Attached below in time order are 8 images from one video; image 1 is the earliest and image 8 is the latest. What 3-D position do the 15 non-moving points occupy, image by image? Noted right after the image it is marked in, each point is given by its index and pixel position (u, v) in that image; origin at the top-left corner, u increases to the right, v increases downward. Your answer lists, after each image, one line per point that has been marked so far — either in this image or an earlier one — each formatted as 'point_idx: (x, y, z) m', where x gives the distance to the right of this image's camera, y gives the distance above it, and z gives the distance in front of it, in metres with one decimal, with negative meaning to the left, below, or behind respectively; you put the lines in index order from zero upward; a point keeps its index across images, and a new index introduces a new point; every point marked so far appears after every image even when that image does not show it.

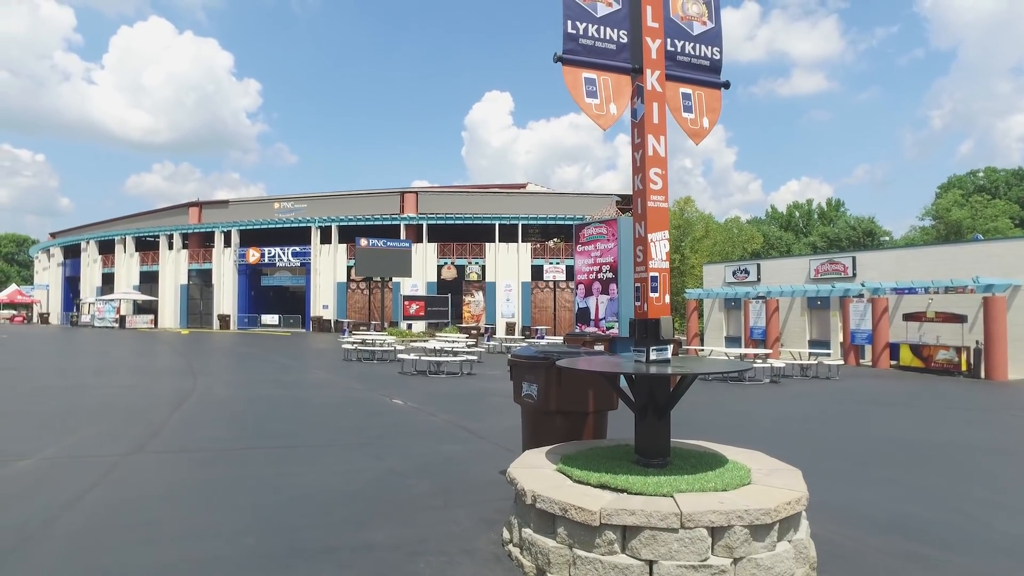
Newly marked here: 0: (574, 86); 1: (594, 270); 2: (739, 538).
0: (+0.7, +2.6, +7.2) m
1: (+2.2, +0.6, +16.3) m
2: (+1.9, -2.1, +4.9) m
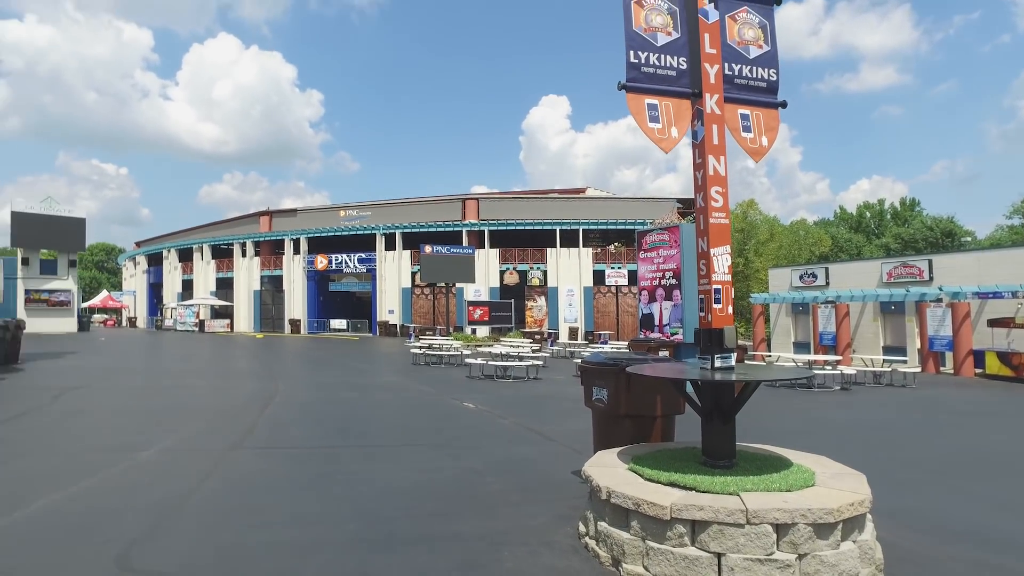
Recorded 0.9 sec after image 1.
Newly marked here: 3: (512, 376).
0: (+1.7, +2.4, +8.0) m
1: (+4.1, +0.3, +16.8) m
2: (+2.7, -2.3, +5.4) m
3: (0.0, -2.1, +14.7) m
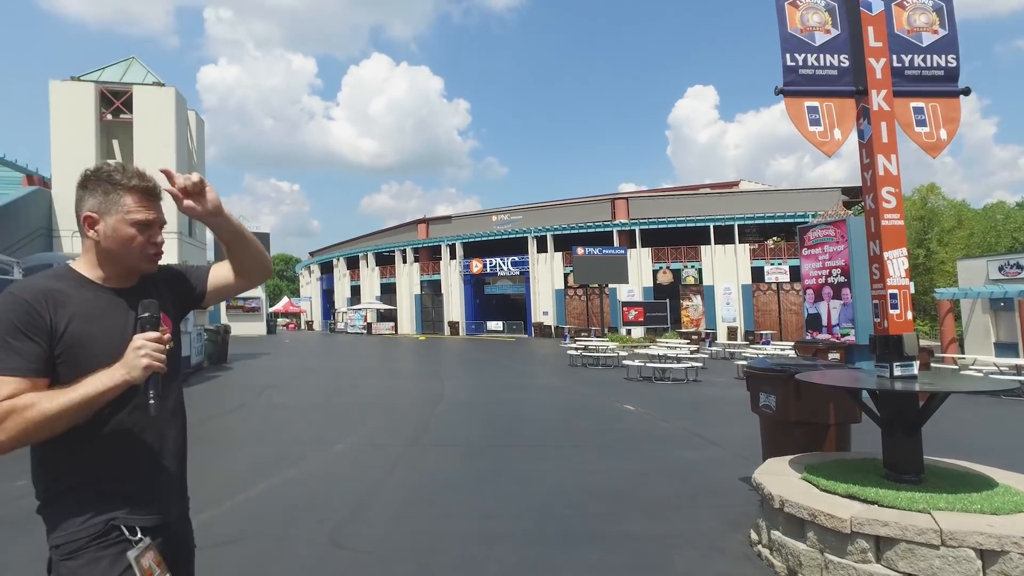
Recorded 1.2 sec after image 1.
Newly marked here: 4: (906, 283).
0: (+3.8, +2.3, +7.8) m
1: (+8.5, +0.4, +15.8) m
2: (+4.3, -2.4, +5.1) m
3: (+4.0, -2.2, +14.8) m
4: (+4.7, 0.0, +7.0) m
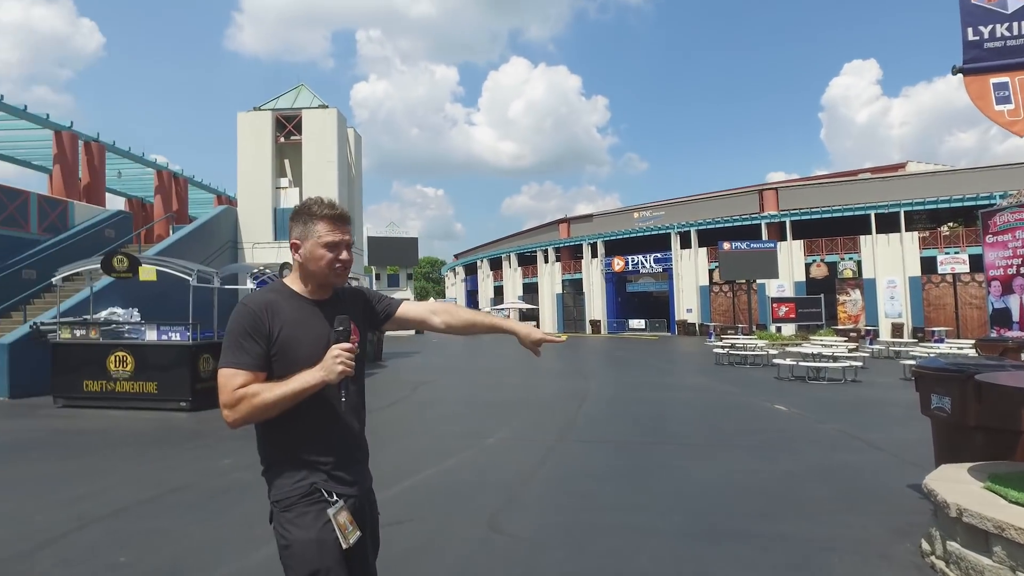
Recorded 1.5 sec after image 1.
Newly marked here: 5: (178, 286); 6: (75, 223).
0: (+5.6, +2.4, +7.1) m
1: (+12.0, +0.6, +13.8) m
2: (+5.5, -2.3, +4.4) m
3: (+7.4, -2.1, +13.8) m
4: (+6.3, +0.2, +6.1) m
5: (-7.7, 0.0, +13.9) m
6: (-11.7, +1.7, +15.8) m
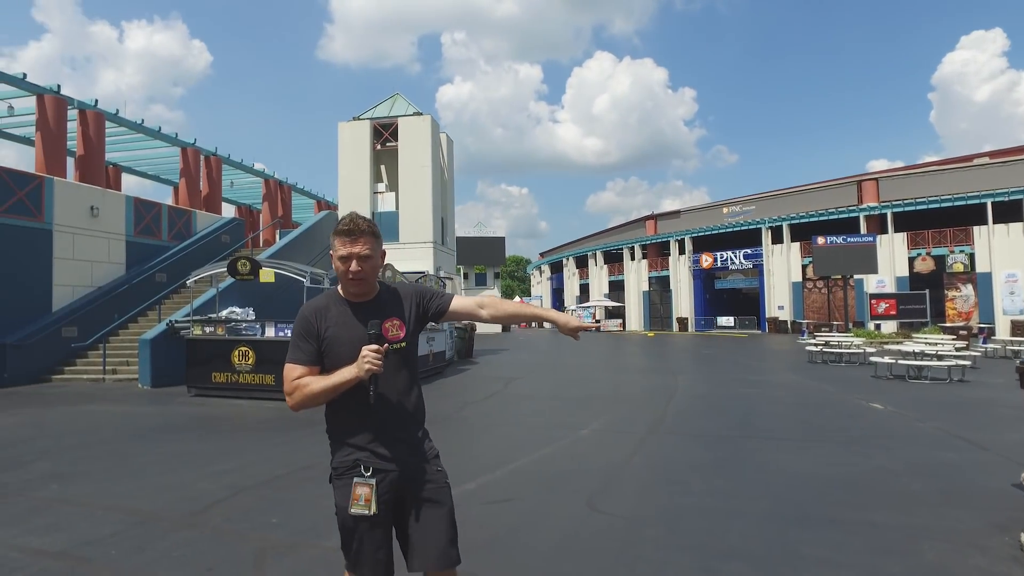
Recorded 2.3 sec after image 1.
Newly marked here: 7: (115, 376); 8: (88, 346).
0: (+6.5, +2.4, +6.5) m
1: (+13.8, +0.7, +12.3) m
2: (+6.1, -2.2, +3.8) m
3: (+9.3, -2.0, +12.9) m
4: (+7.1, +0.2, +5.4) m
5: (-5.7, 0.0, +15.0) m
6: (-9.4, +1.7, +17.5) m
7: (-8.2, -1.8, +12.0) m
8: (-9.4, -1.3, +12.9) m
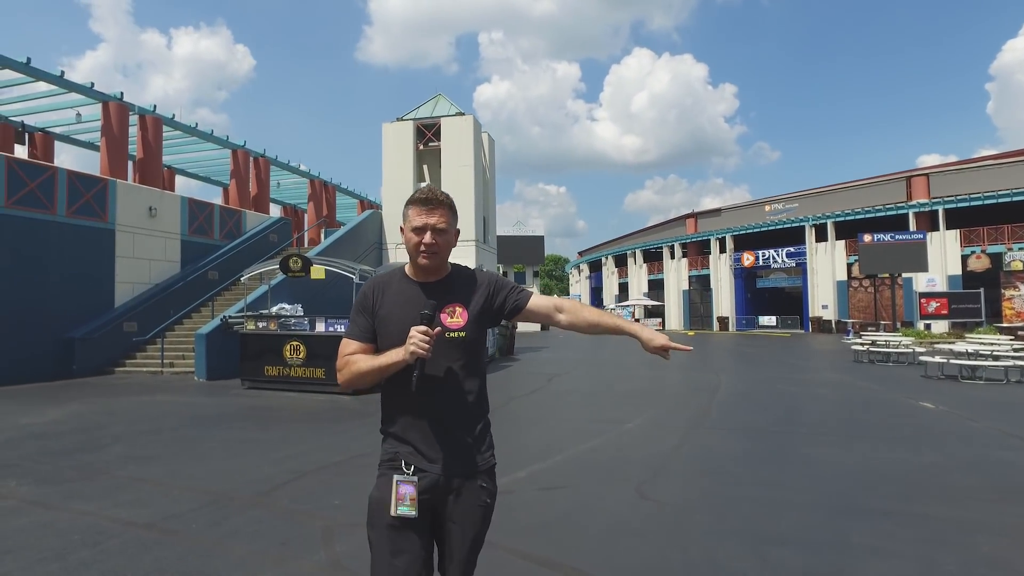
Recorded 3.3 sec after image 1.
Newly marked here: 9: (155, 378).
0: (+7.0, +2.5, +6.2) m
1: (+14.5, +0.7, +11.5) m
2: (+6.3, -2.2, +3.5) m
3: (+10.1, -1.9, +12.4) m
4: (+7.5, +0.3, +5.1) m
5: (-4.8, +0.1, +15.4) m
6: (-8.3, +1.8, +18.1) m
7: (-7.4, -1.8, +12.5) m
8: (-8.5, -1.2, +13.5) m
9: (-7.4, -1.9, +11.9) m
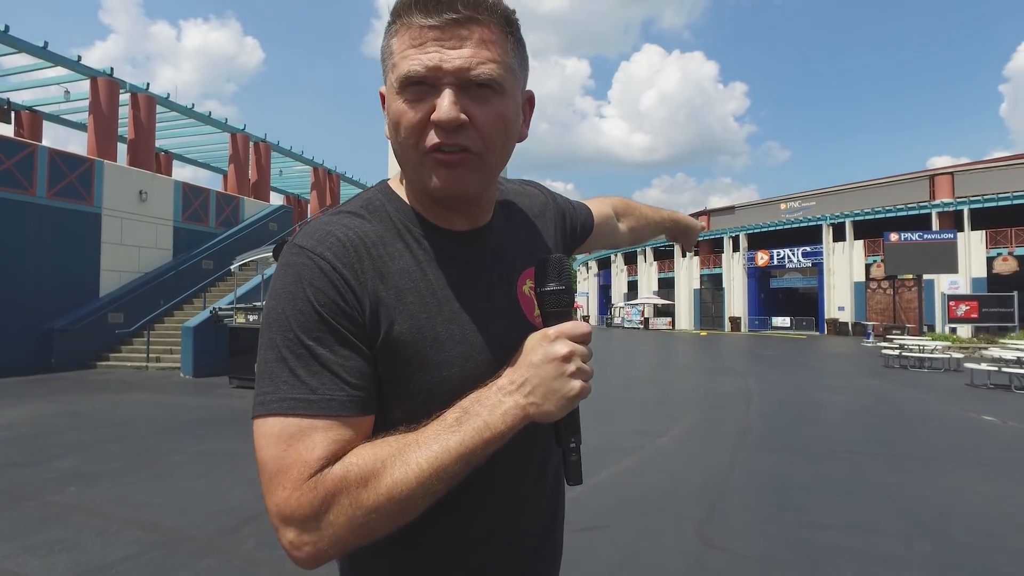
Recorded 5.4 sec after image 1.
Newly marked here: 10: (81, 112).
0: (+7.1, +2.4, +5.6) m
1: (+14.7, +0.6, +10.9) m
2: (+6.4, -2.2, +3.0) m
3: (+10.3, -2.0, +11.9) m
4: (+7.6, +0.2, +4.5) m
5: (-4.6, +0.3, +14.9) m
6: (-8.0, +2.1, +17.6) m
7: (-7.2, -1.5, +12.1) m
8: (-8.4, -1.0, +13.0) m
9: (-7.2, -1.7, +11.5) m
10: (-11.5, +4.7, +15.8) m
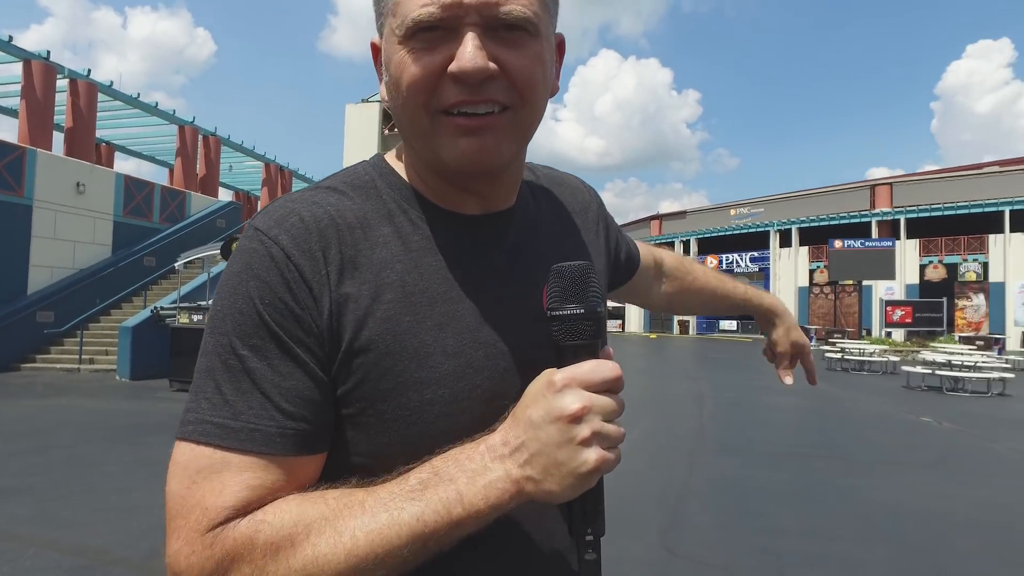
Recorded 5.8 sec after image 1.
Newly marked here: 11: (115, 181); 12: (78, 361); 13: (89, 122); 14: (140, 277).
0: (+6.7, +2.3, +6.1) m
1: (+13.9, +0.4, +11.9) m
2: (+6.2, -2.3, +3.4) m
3: (+9.3, -2.2, +12.6) m
4: (+7.3, +0.1, +5.0) m
5: (-5.6, +0.3, +14.5) m
6: (-9.3, +2.1, +17.0) m
7: (-8.1, -1.5, +11.5) m
8: (-9.3, -0.9, +12.3) m
9: (-8.1, -1.6, +10.8) m
10: (-12.6, +4.8, +14.9) m
11: (-9.5, +2.6, +14.1) m
12: (-8.4, -1.4, +11.5) m
13: (-10.3, +4.0, +14.3) m
14: (-9.2, +0.3, +14.4) m
